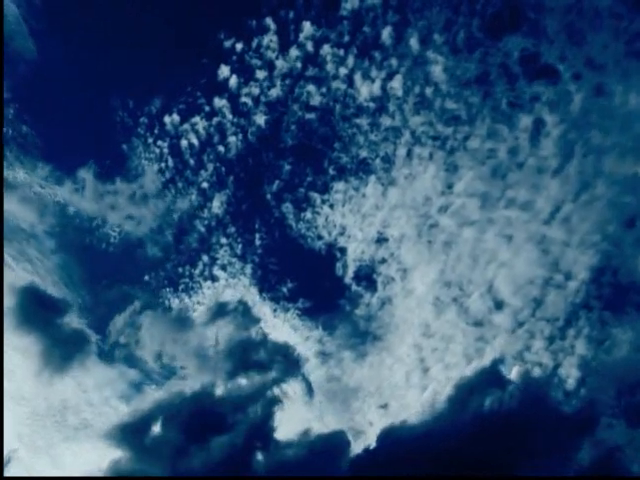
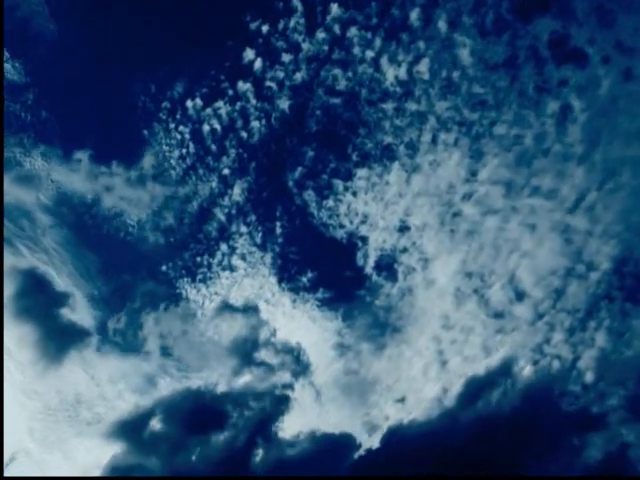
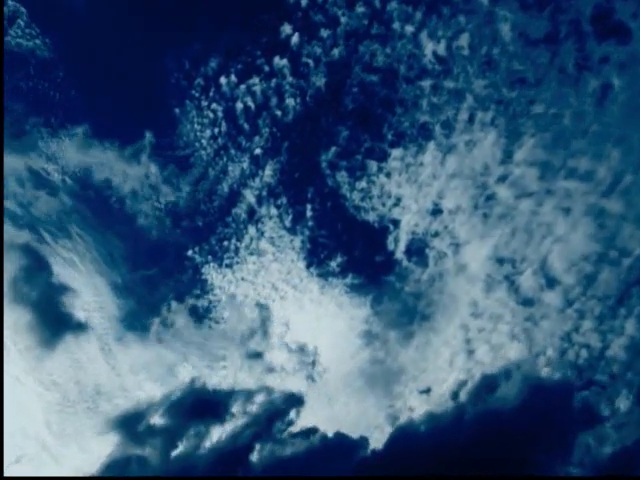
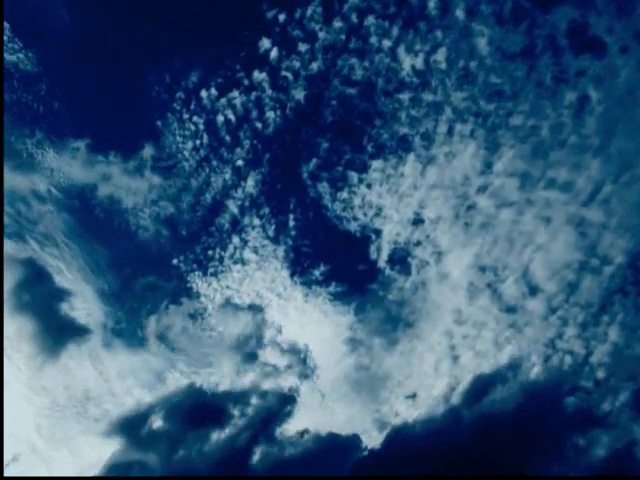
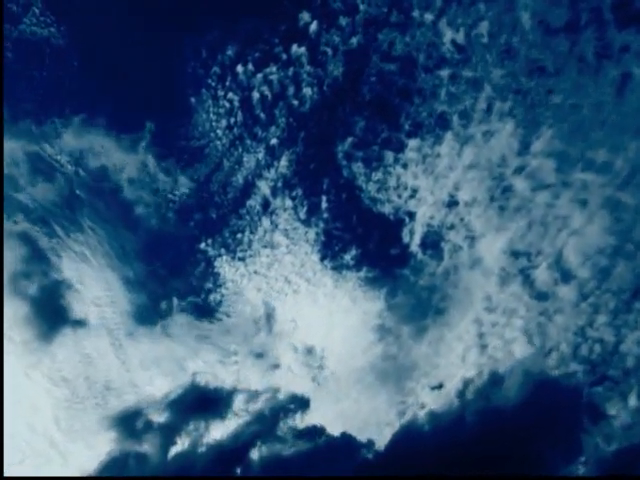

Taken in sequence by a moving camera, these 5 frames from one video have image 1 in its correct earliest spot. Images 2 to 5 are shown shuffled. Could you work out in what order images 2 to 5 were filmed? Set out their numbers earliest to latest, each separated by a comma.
2, 4, 3, 5
